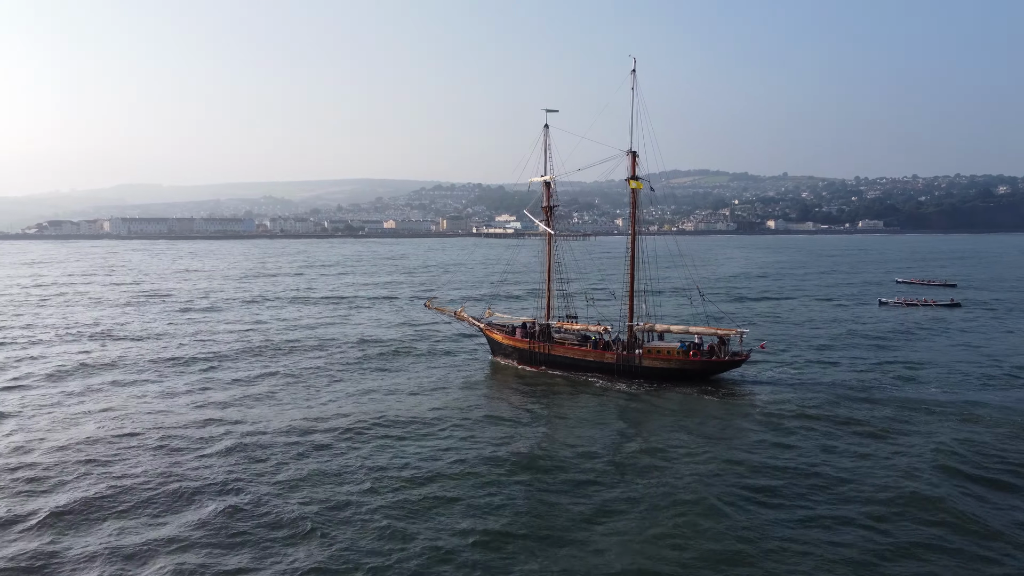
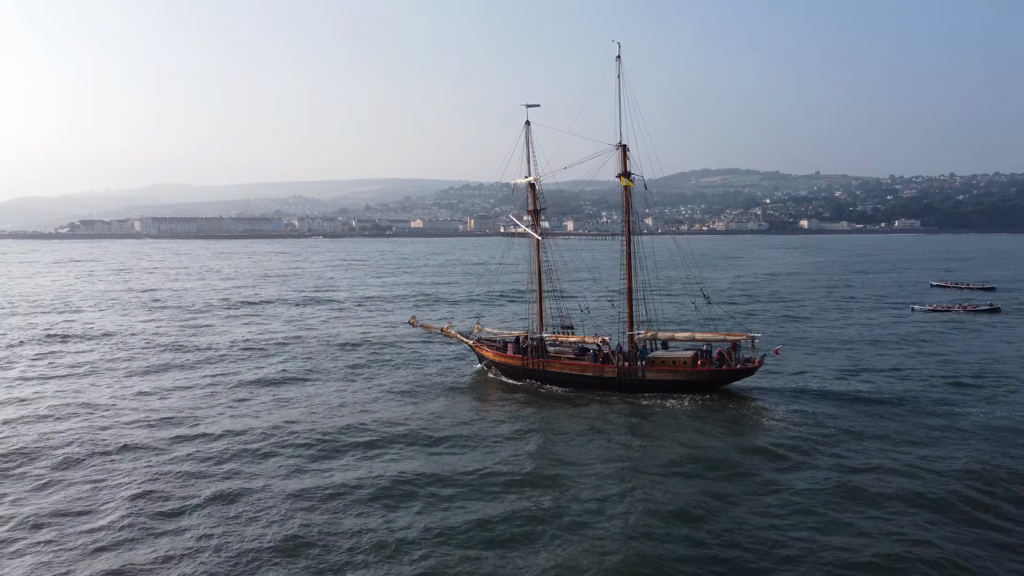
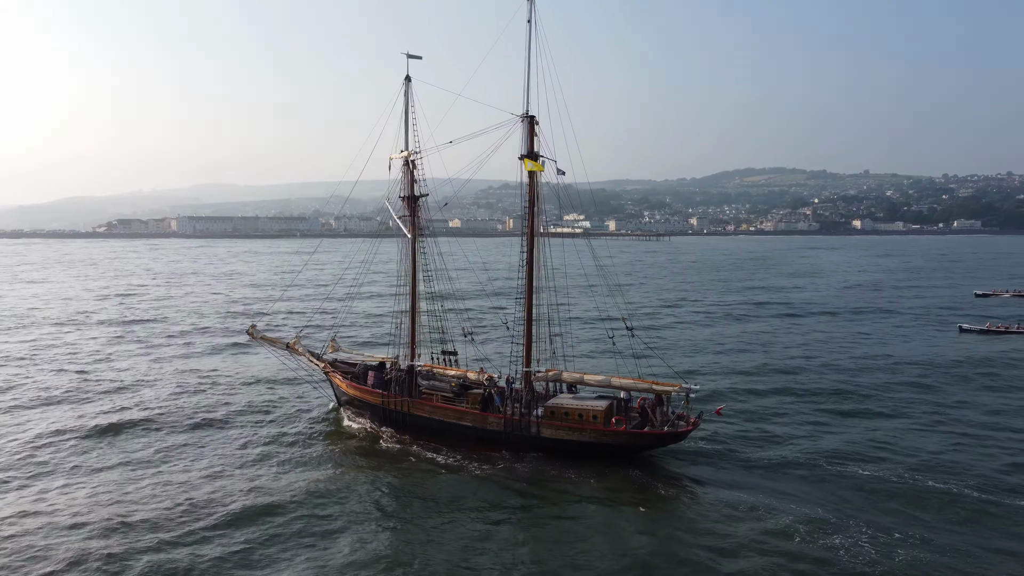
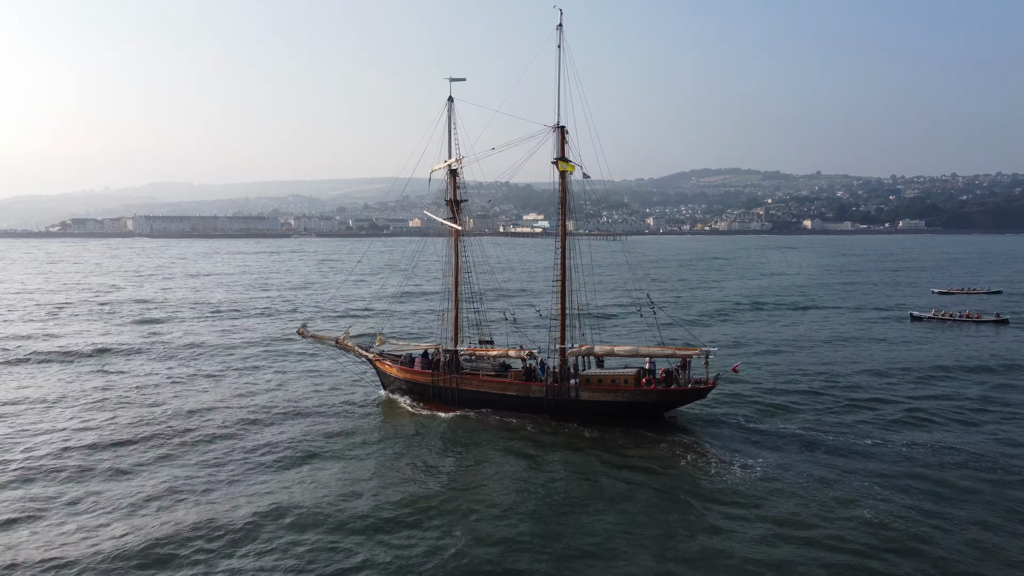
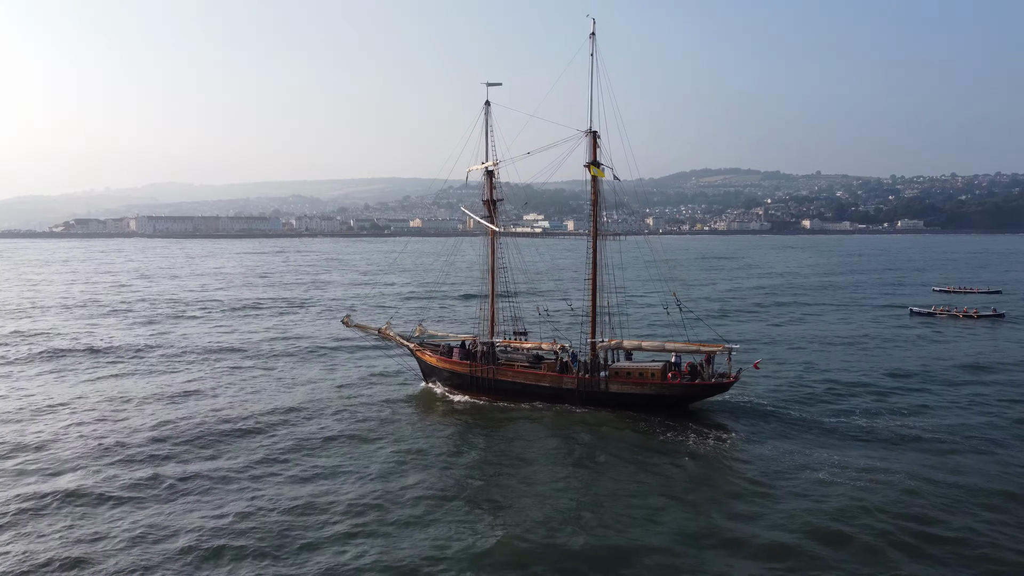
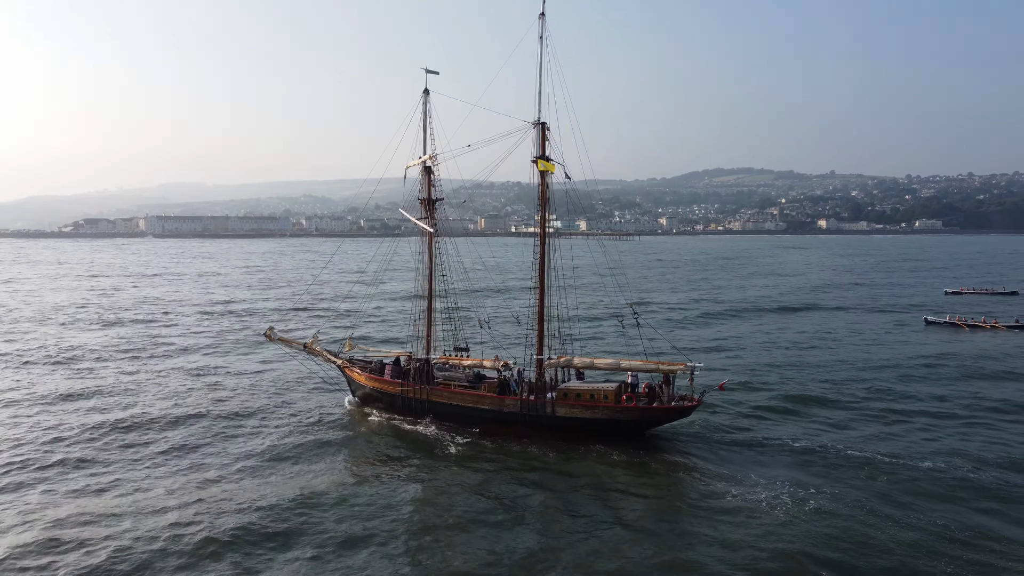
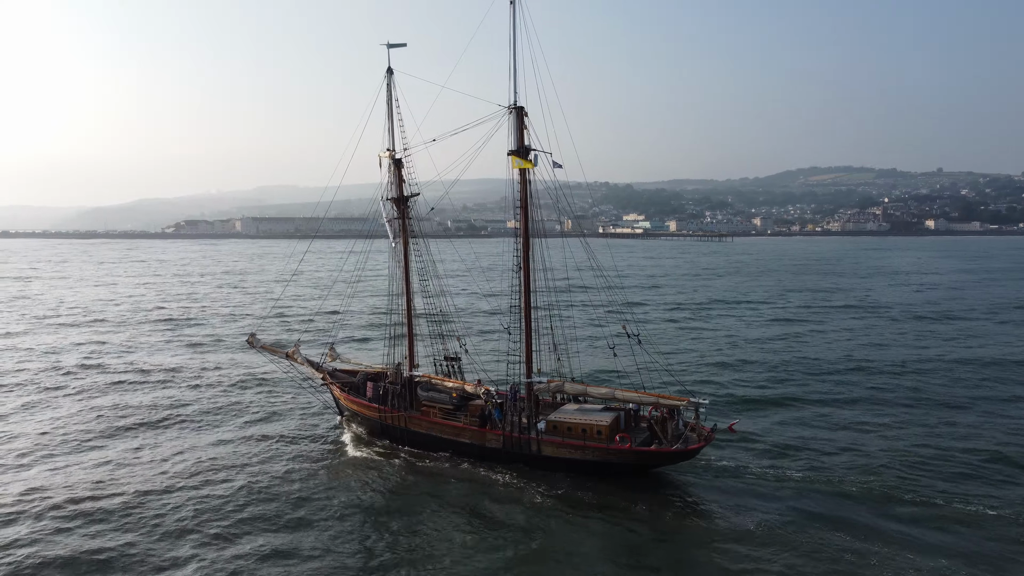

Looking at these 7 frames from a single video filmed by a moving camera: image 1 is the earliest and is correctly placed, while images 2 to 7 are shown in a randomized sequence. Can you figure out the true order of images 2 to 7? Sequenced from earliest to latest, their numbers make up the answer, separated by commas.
2, 5, 4, 6, 3, 7
